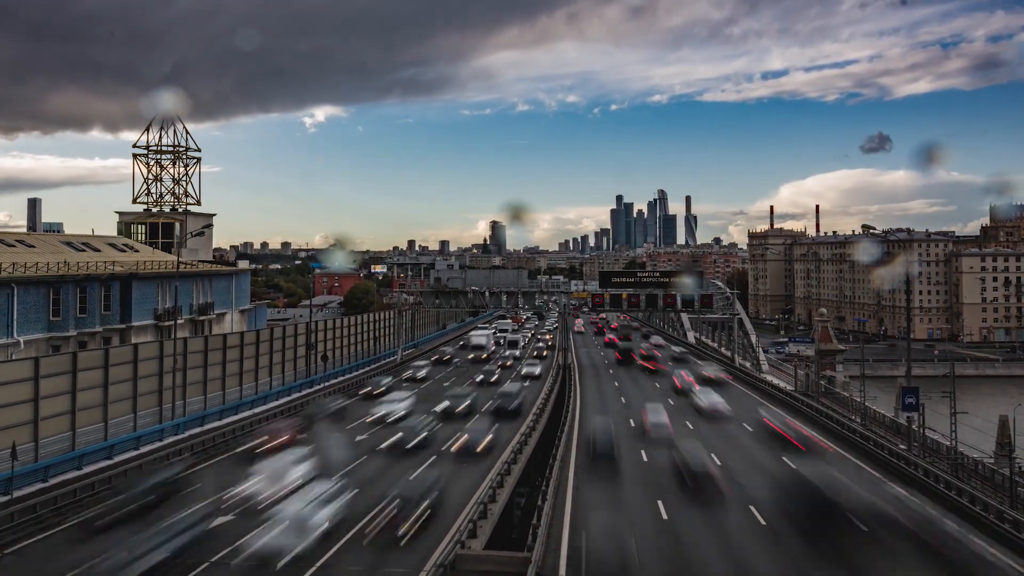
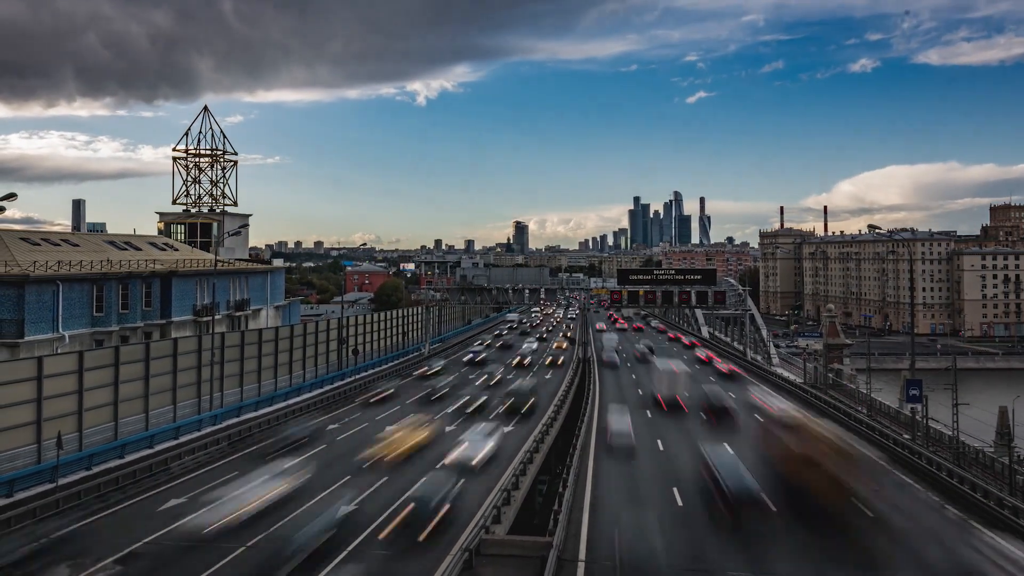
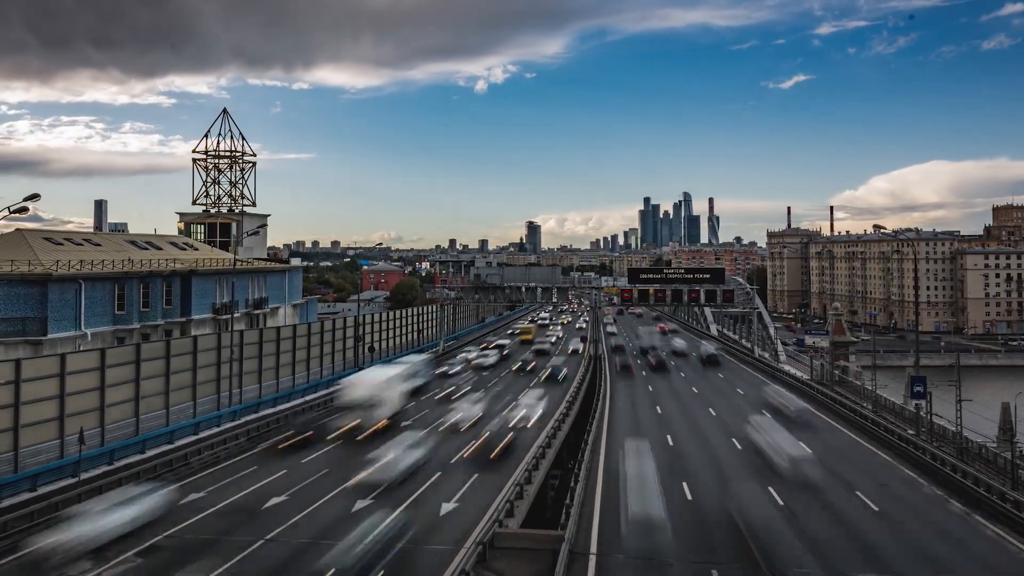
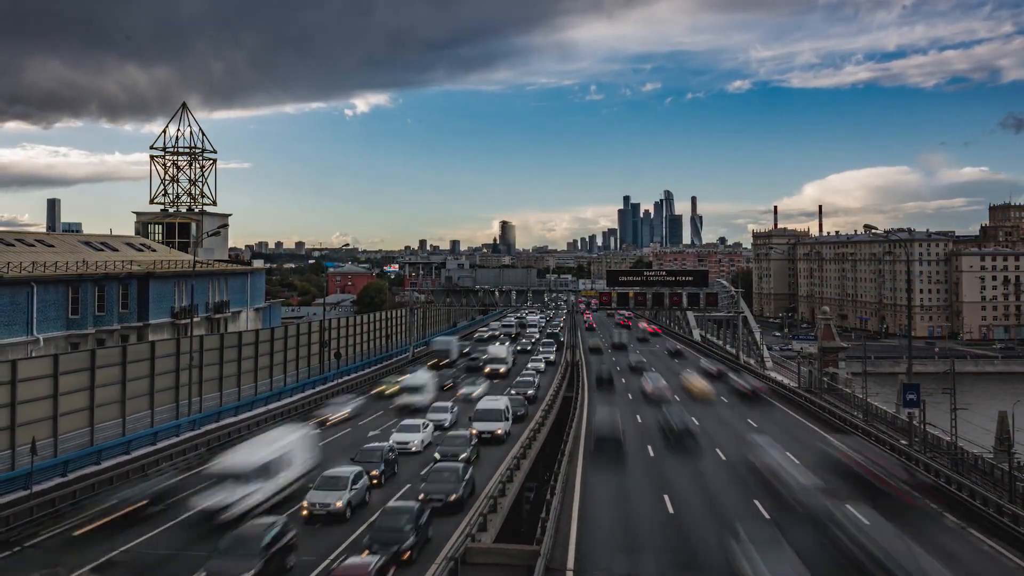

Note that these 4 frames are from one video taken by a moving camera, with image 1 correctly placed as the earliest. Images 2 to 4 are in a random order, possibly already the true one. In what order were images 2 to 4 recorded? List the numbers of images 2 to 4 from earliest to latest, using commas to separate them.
4, 2, 3
